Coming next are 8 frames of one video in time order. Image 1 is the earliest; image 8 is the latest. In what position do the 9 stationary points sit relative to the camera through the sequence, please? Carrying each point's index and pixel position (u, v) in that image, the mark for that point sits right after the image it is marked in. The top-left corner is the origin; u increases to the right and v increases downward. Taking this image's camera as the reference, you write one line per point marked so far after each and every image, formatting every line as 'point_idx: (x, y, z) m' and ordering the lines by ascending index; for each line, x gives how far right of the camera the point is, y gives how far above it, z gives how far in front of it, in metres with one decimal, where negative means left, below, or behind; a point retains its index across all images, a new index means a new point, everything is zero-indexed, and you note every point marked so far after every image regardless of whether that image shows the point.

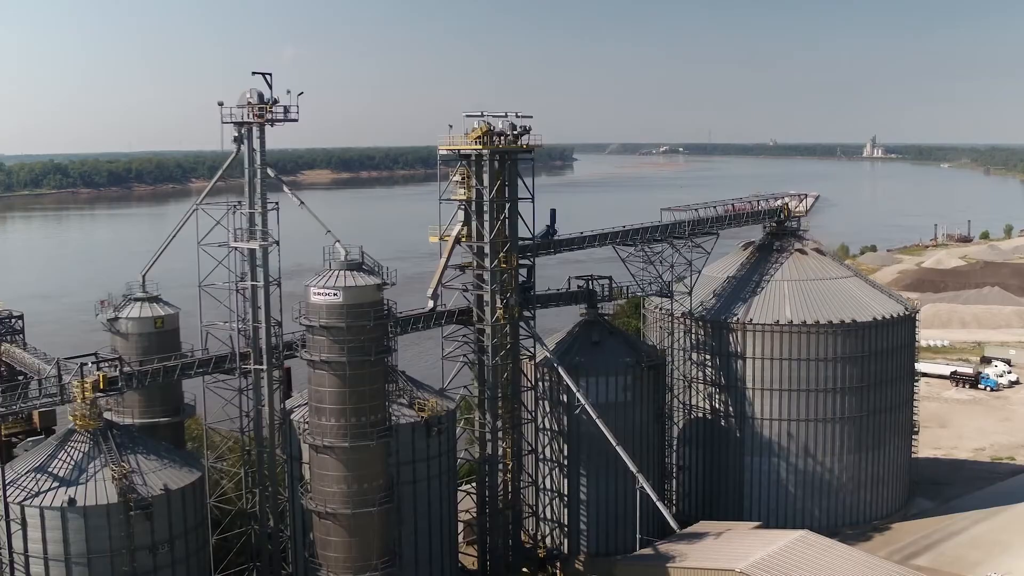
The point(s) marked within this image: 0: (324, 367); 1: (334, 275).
0: (-3.9, -1.7, +19.8) m
1: (-3.8, +0.3, +19.9) m
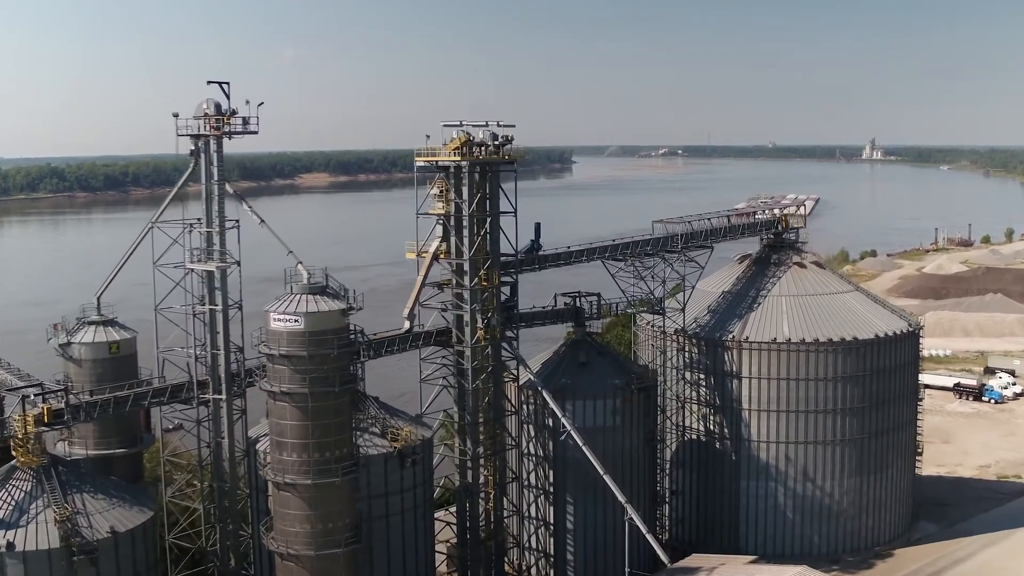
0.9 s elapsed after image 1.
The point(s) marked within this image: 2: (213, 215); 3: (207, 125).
0: (-4.4, -2.2, +18.4) m
1: (-4.2, -0.2, +18.5) m
2: (-6.2, +1.5, +19.6) m
3: (-6.2, +3.3, +19.4) m
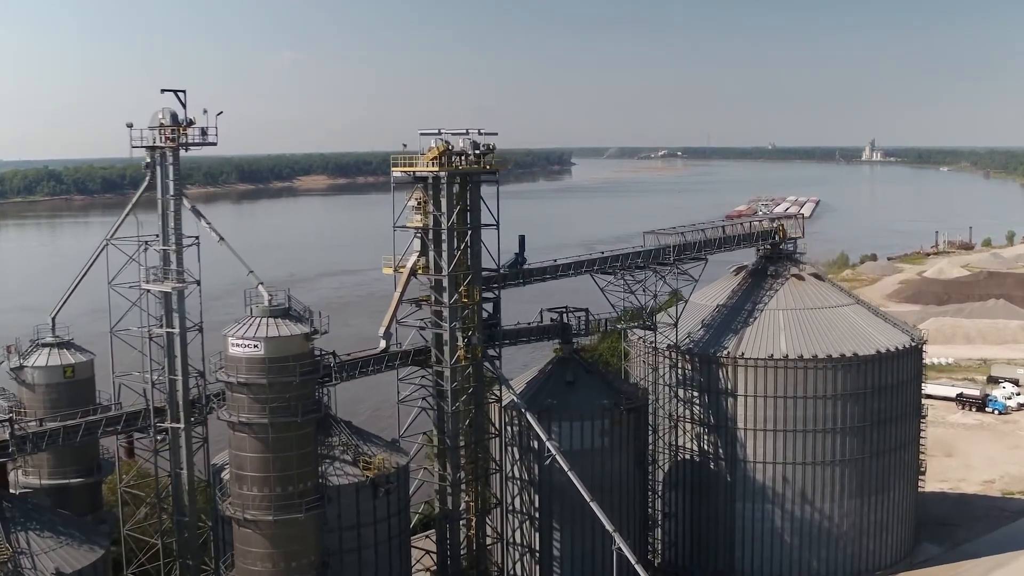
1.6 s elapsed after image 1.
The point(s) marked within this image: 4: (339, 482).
0: (-4.8, -2.6, +17.2) m
1: (-4.7, -0.6, +17.3) m
2: (-6.6, +1.1, +18.4) m
3: (-6.7, +2.9, +18.2) m
4: (-3.6, -4.0, +19.9) m
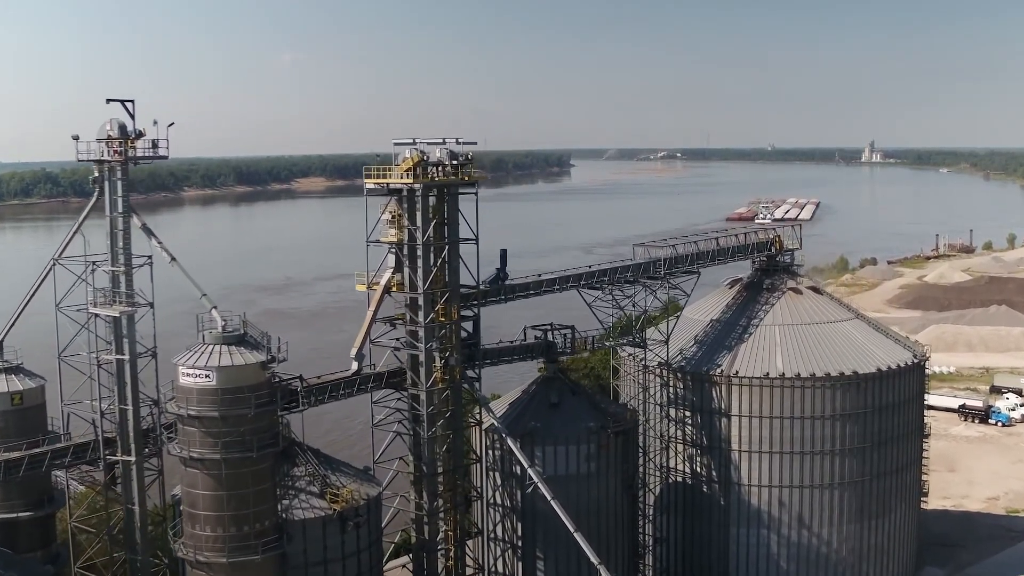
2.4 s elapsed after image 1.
0: (-5.3, -3.0, +16.0) m
1: (-5.1, -1.0, +16.0) m
2: (-7.1, +0.7, +17.2) m
3: (-7.2, +2.5, +16.9) m
4: (-4.1, -4.5, +18.7) m
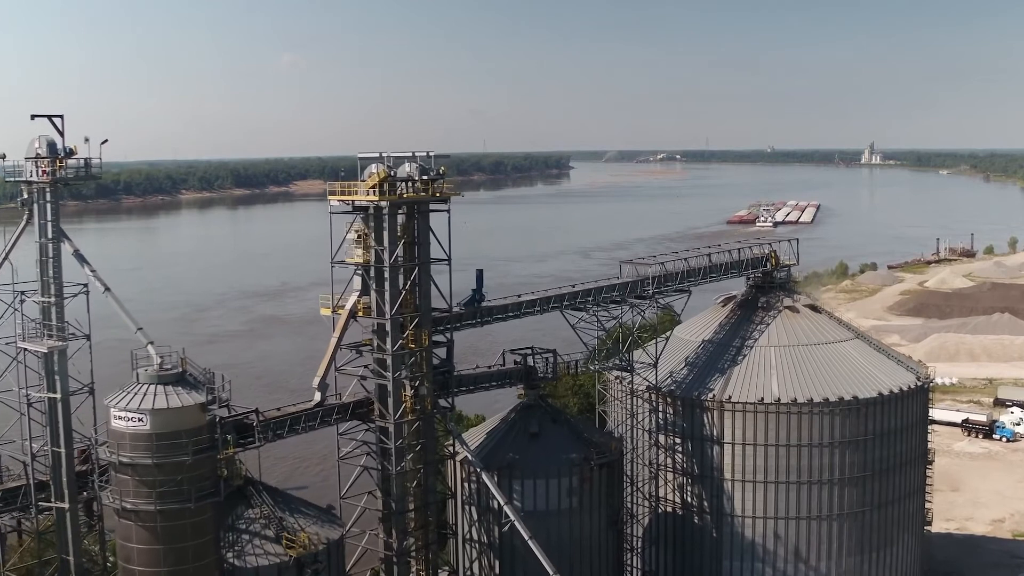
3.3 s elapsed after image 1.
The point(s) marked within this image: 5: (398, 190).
0: (-5.8, -3.5, +14.5) m
1: (-5.7, -1.6, +14.6) m
2: (-7.6, +0.2, +15.7) m
3: (-7.7, +2.0, +15.5) m
4: (-4.6, -5.0, +17.2) m
5: (-2.4, +2.1, +19.9) m
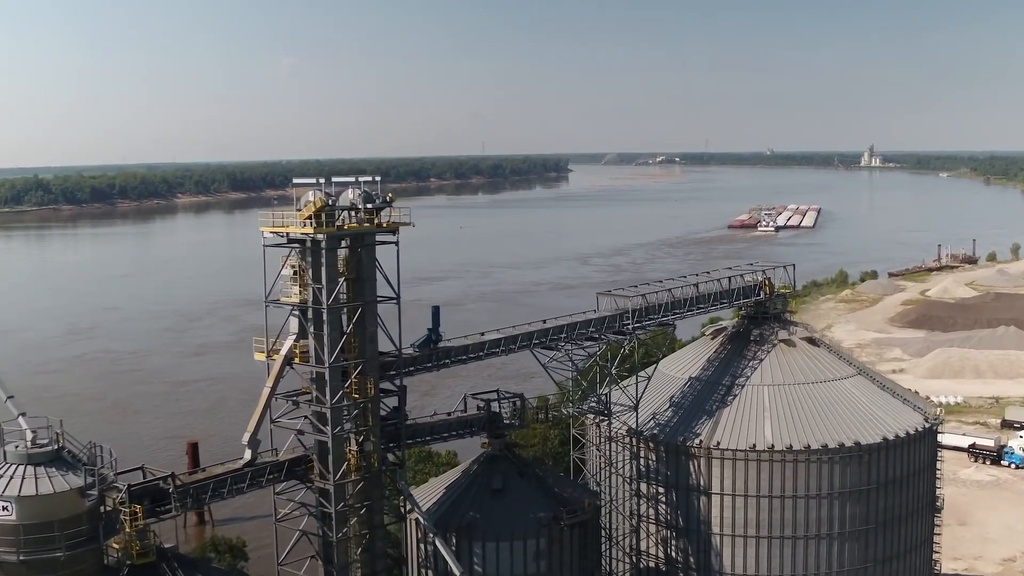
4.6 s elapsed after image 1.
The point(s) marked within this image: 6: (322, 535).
0: (-6.6, -4.3, +12.1) m
1: (-6.5, -2.4, +12.2) m
2: (-8.5, -0.6, +13.4) m
3: (-8.5, +1.2, +13.1) m
4: (-5.4, -5.8, +14.8) m
5: (-3.2, +1.3, +17.5) m
6: (-3.7, -4.7, +18.3) m
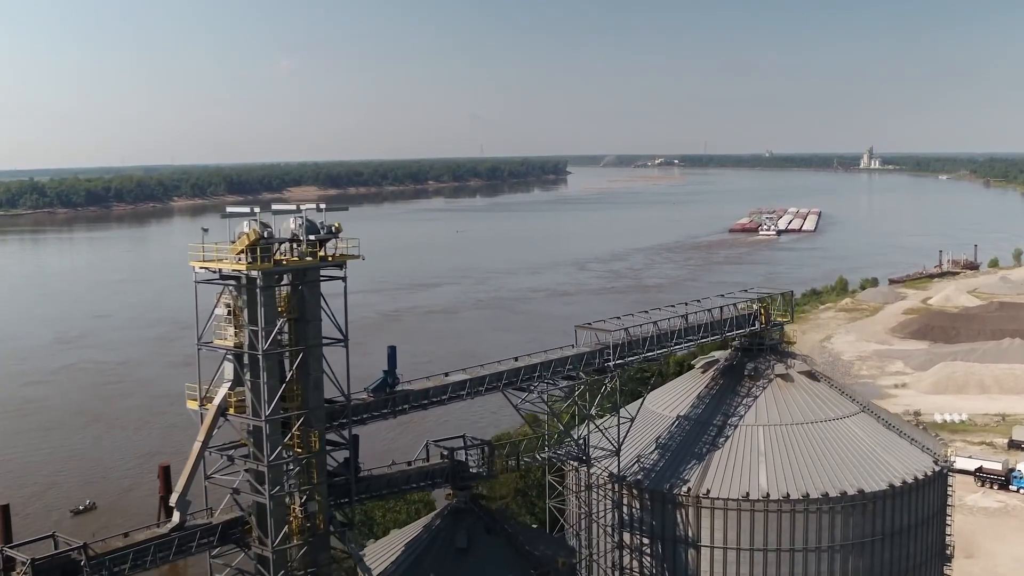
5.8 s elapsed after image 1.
0: (-7.3, -5.0, +10.1) m
1: (-7.1, -3.0, +10.2) m
2: (-9.1, -1.3, +11.4) m
3: (-9.2, +0.5, +11.1) m
4: (-6.1, -6.5, +12.8) m
5: (-3.9, +0.6, +15.6) m
6: (-4.3, -5.4, +16.3) m
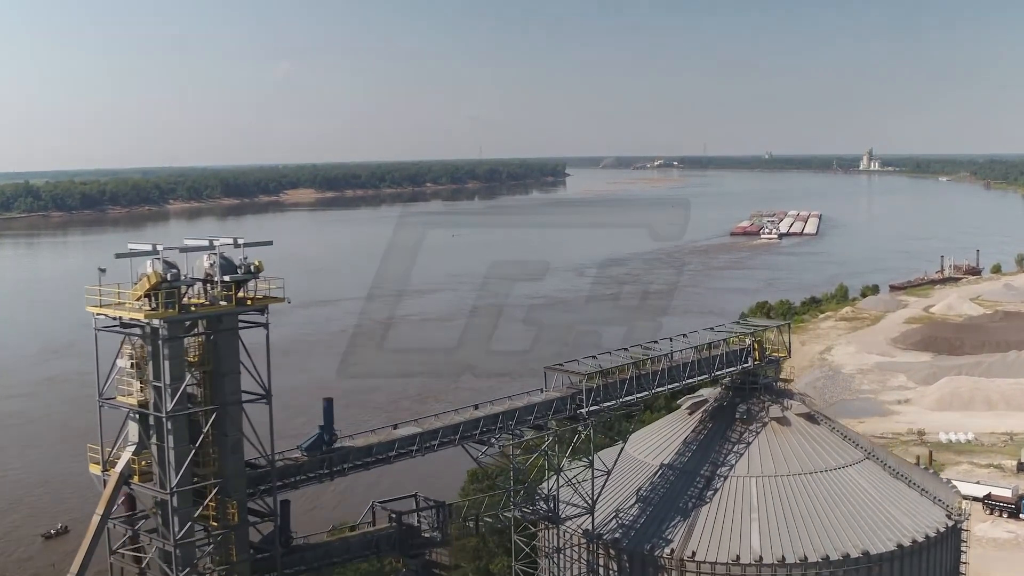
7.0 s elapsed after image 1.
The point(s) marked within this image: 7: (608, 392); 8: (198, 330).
0: (-8.0, -5.7, +7.9) m
1: (-7.9, -3.7, +8.0) m
2: (-9.8, -2.0, +9.1) m
3: (-9.9, -0.2, +8.9) m
4: (-6.8, -7.2, +10.6) m
5: (-4.6, -0.1, +13.3) m
6: (-5.1, -6.1, +14.1) m
7: (+2.0, -2.0, +18.9) m
8: (-4.5, -0.6, +13.6) m
